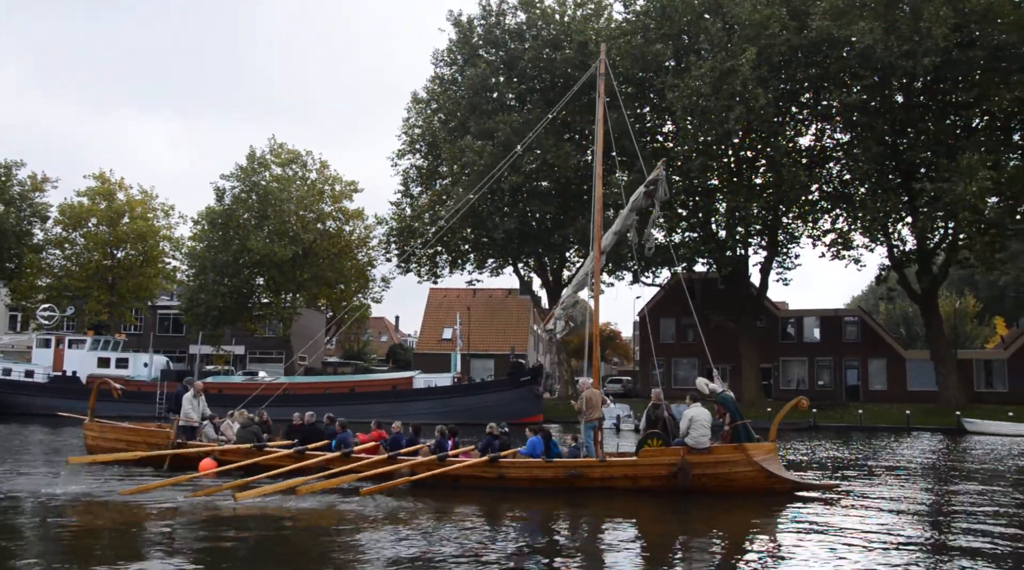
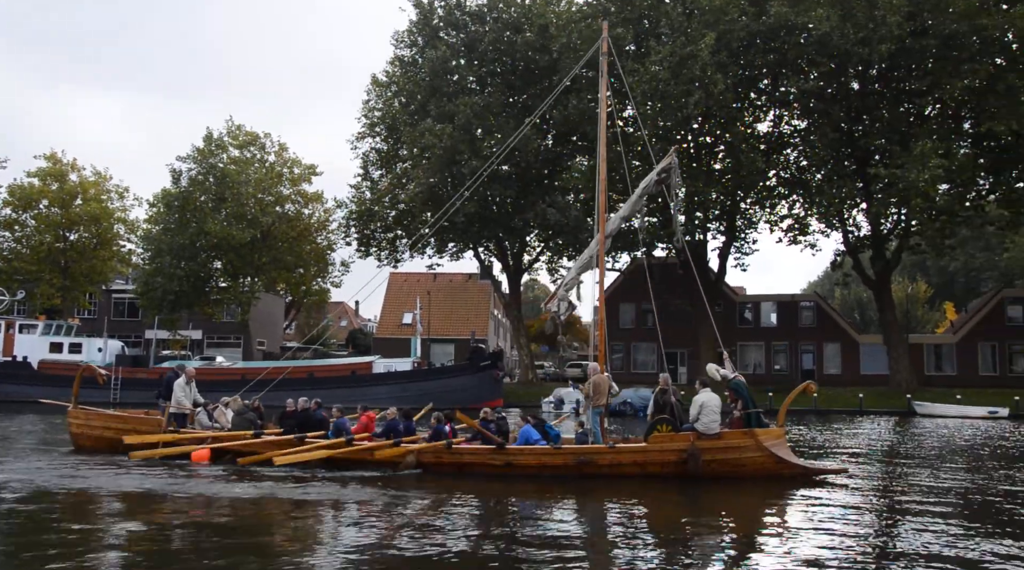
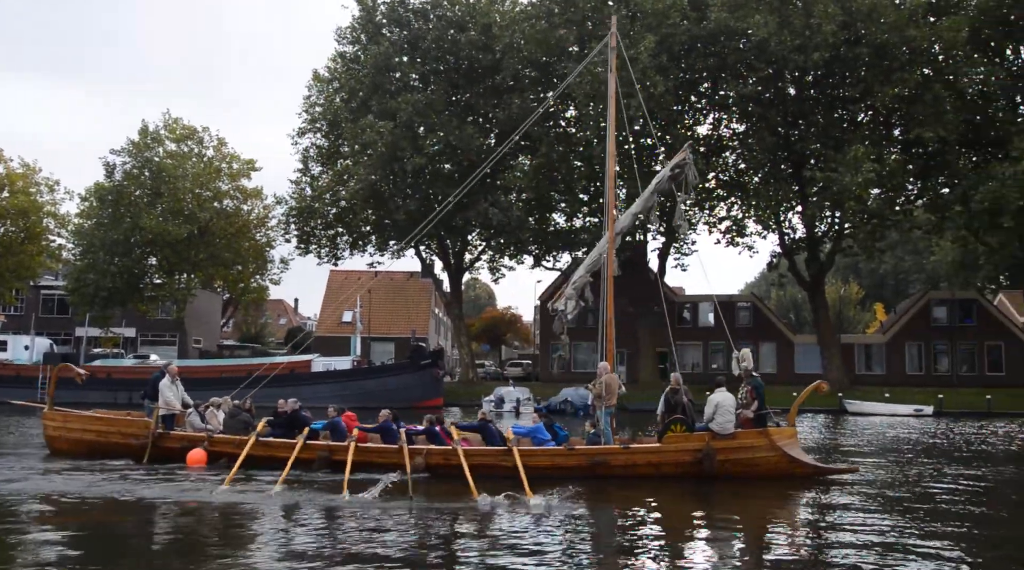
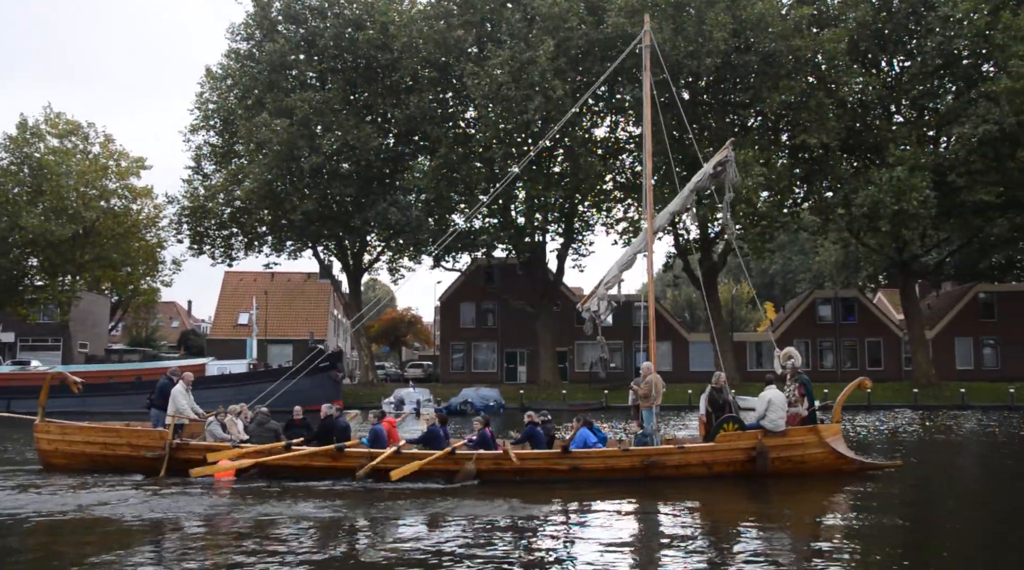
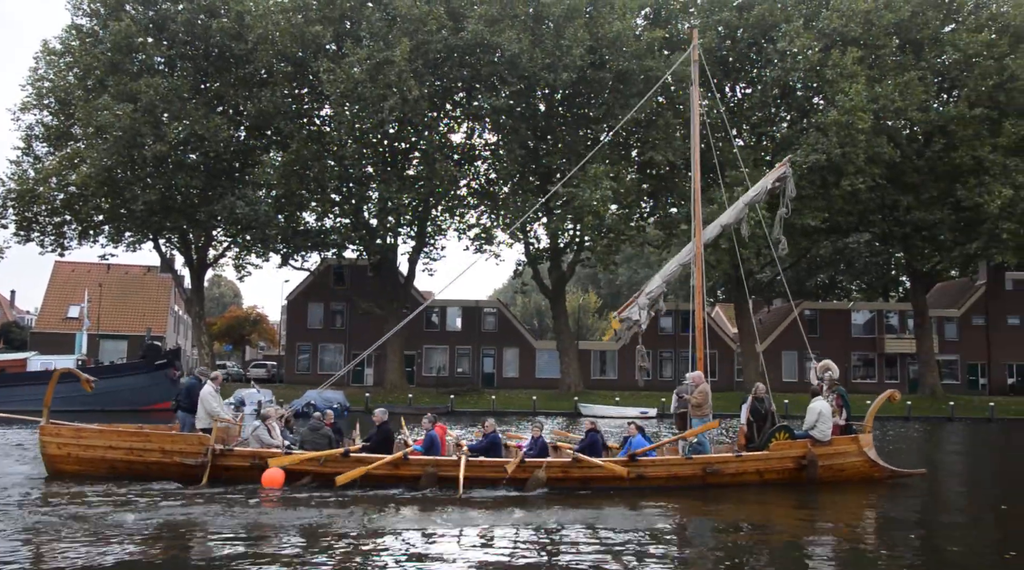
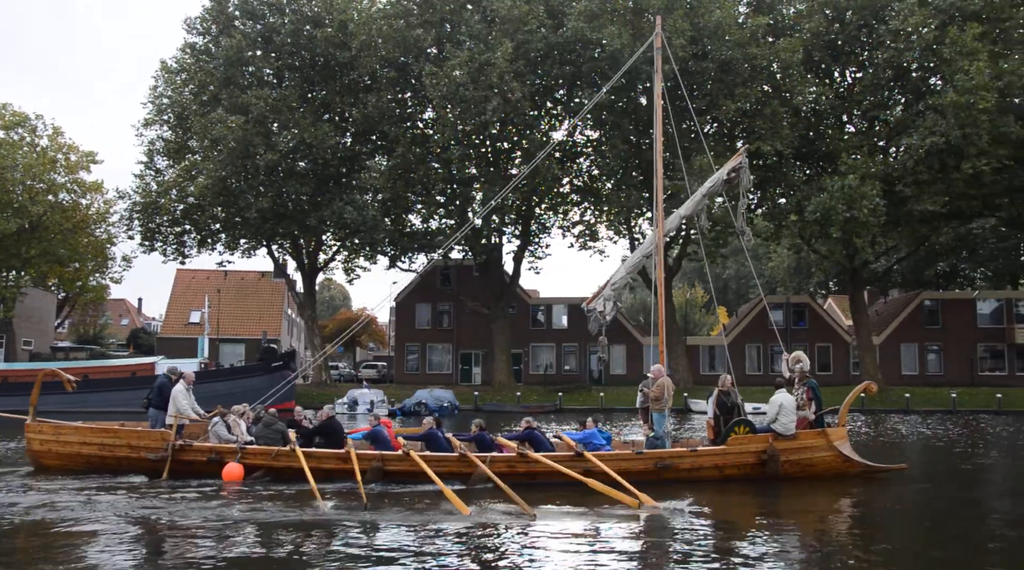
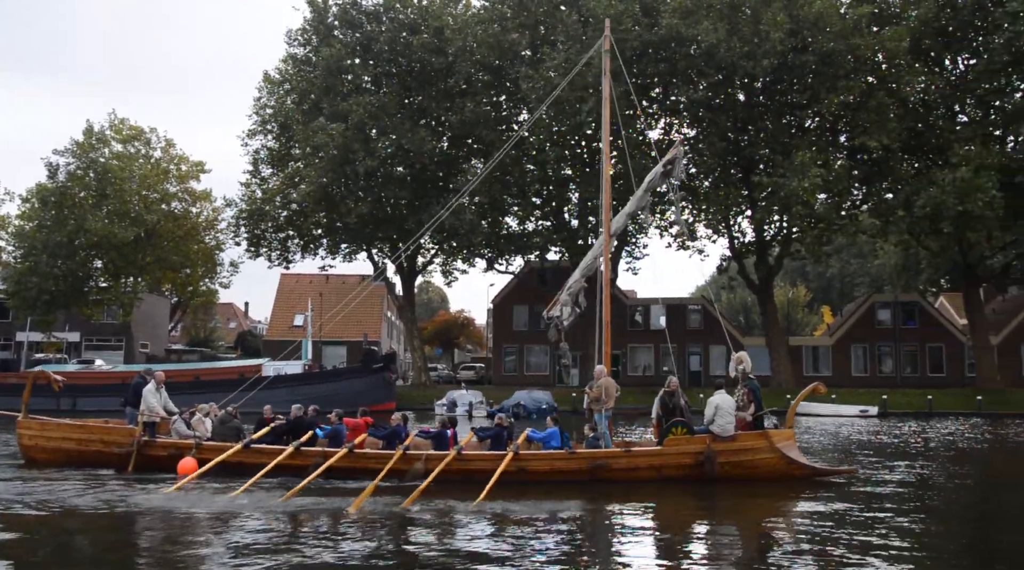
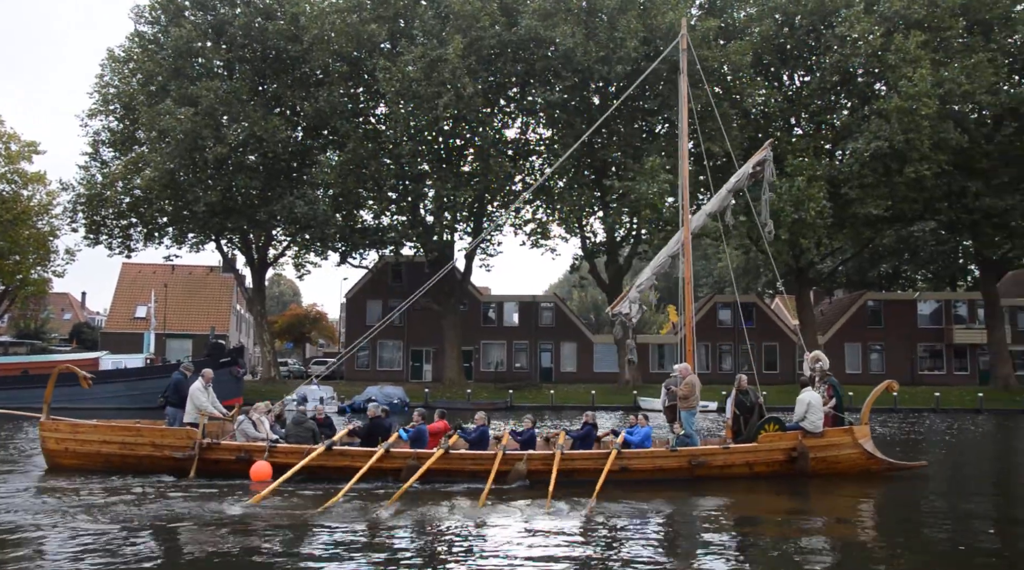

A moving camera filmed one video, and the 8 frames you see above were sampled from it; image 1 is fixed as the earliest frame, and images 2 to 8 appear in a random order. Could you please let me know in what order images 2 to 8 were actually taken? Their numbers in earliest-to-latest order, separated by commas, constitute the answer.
2, 3, 7, 4, 6, 8, 5
